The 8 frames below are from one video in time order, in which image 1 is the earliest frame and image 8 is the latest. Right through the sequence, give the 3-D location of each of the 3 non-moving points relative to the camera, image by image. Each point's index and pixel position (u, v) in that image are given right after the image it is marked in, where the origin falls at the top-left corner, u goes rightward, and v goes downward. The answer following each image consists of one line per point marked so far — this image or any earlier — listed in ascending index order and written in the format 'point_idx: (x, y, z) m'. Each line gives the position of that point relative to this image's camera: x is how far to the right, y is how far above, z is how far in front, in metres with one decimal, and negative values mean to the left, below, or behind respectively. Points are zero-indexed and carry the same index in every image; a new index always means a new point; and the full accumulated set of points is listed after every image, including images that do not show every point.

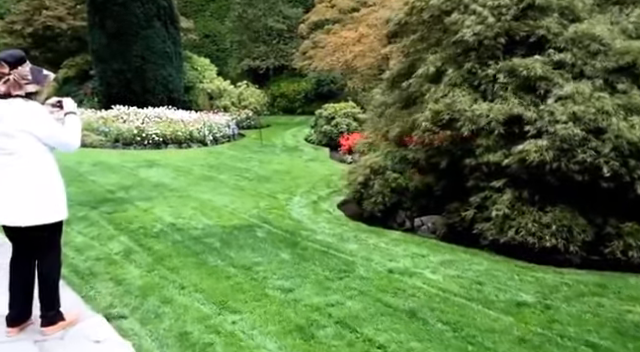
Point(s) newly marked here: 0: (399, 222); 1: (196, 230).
0: (+0.8, -0.5, +6.6) m
1: (-1.2, -0.5, +6.1) m
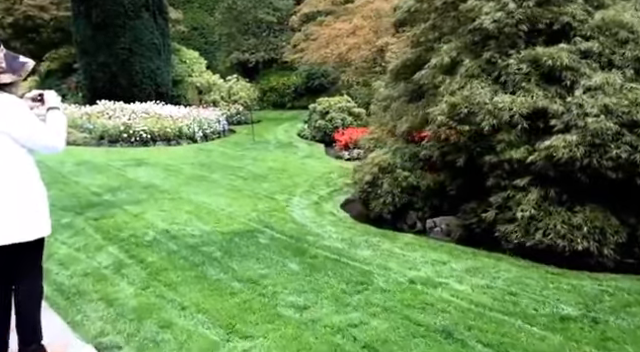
0: (+0.9, -0.5, +6.2) m
1: (-1.1, -0.5, +5.6) m
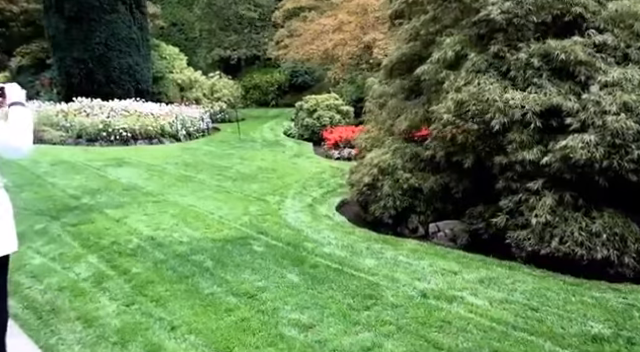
0: (+0.8, -0.5, +5.8) m
1: (-1.1, -0.6, +5.2) m
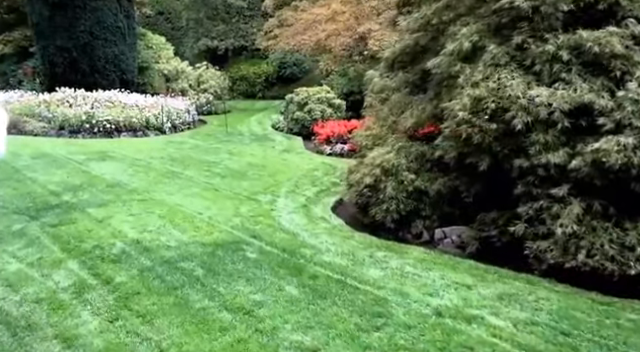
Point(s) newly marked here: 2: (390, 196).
0: (+0.8, -0.5, +5.5) m
1: (-1.1, -0.5, +4.8) m
2: (+0.6, -0.2, +5.5) m
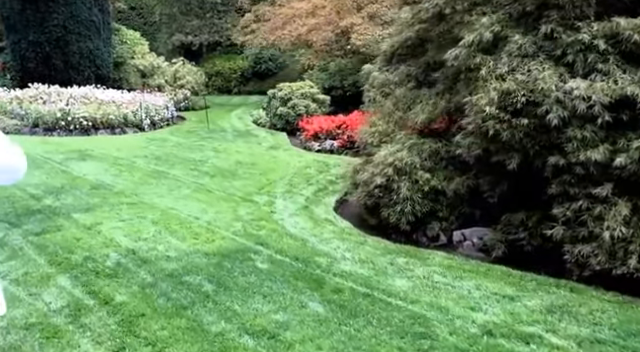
0: (+0.9, -0.5, +5.1) m
1: (-1.0, -0.6, +4.3) m
2: (+0.7, -0.2, +5.1) m
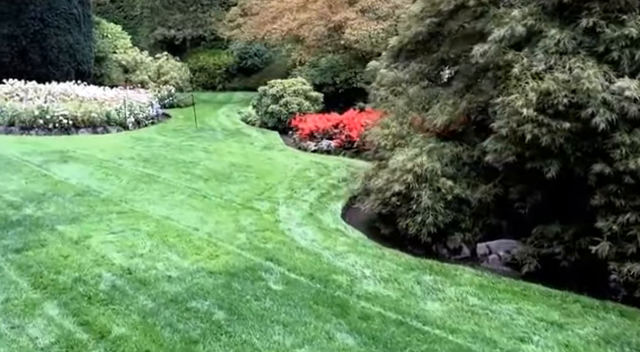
0: (+1.0, -0.5, +4.7) m
1: (-0.9, -0.6, +3.8) m
2: (+0.8, -0.2, +4.7) m
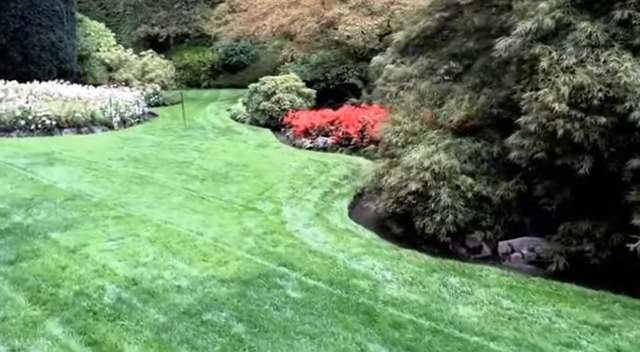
0: (+1.1, -0.5, +4.5) m
1: (-0.8, -0.6, +3.6) m
2: (+0.9, -0.2, +4.4) m
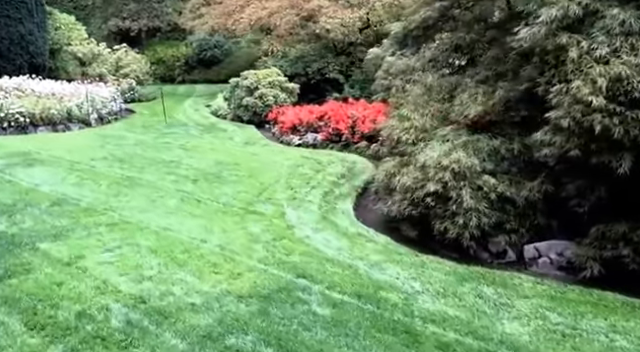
0: (+1.2, -0.5, +4.2) m
1: (-0.6, -0.7, +3.2) m
2: (+1.0, -0.2, +4.2) m
